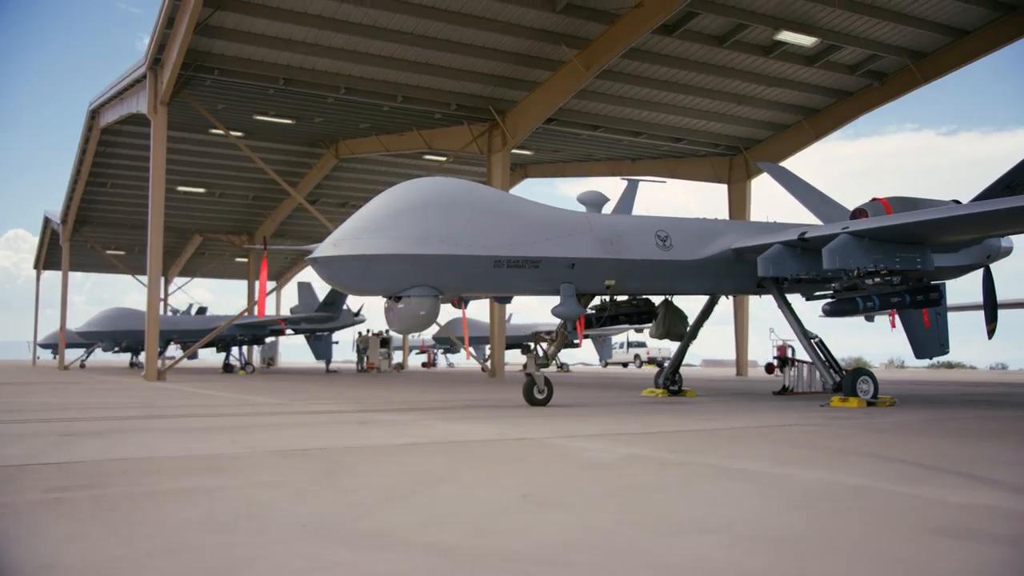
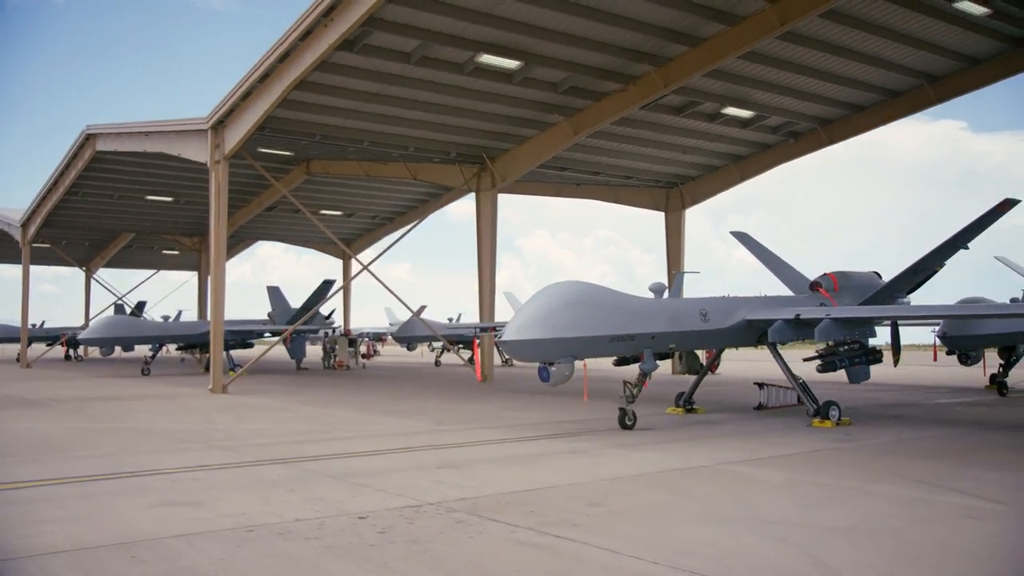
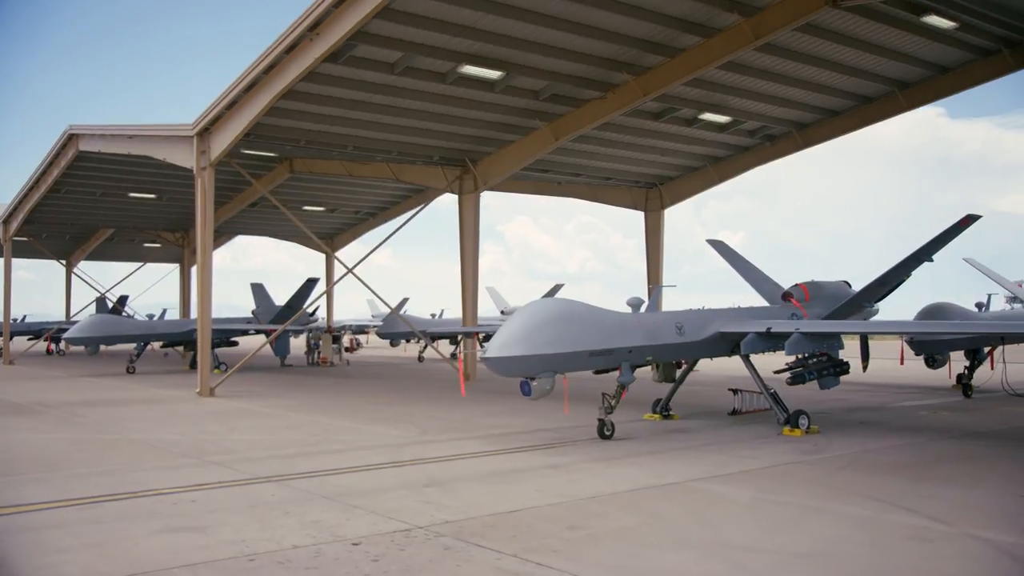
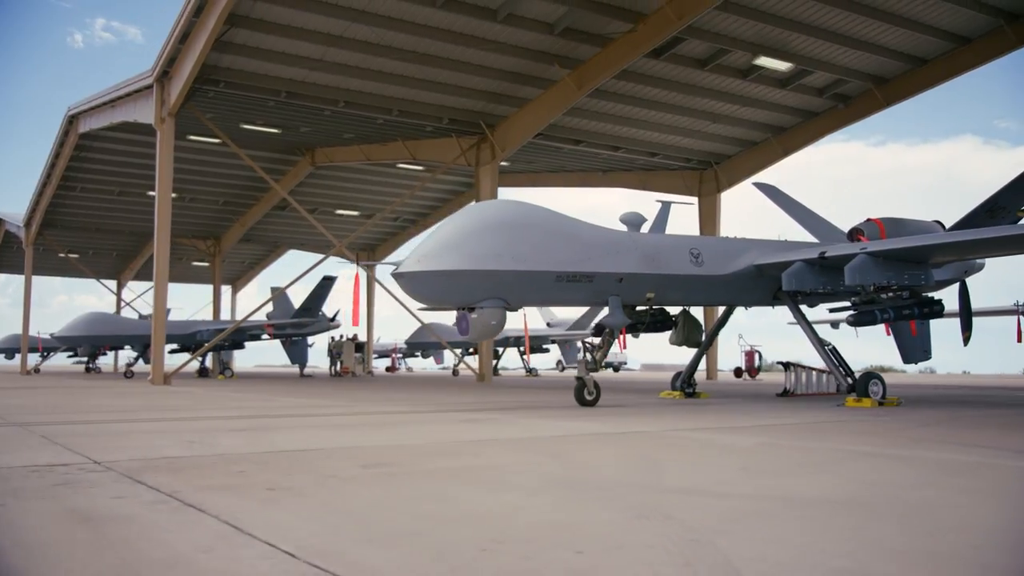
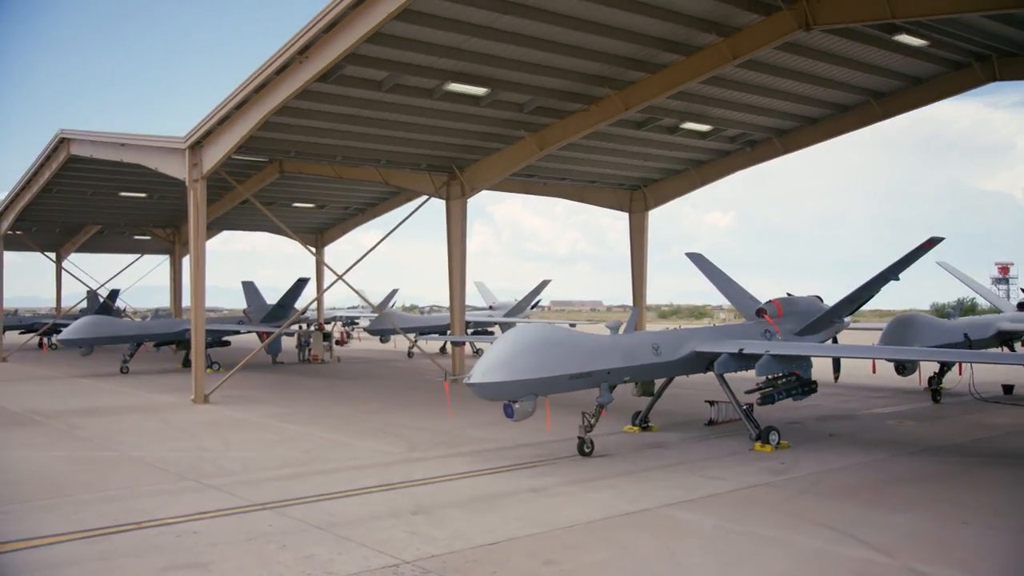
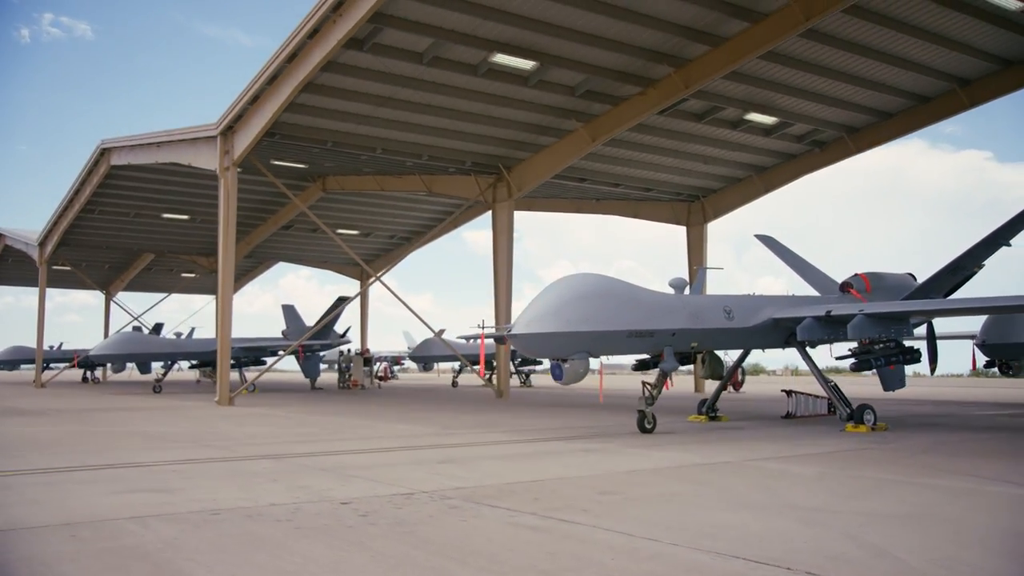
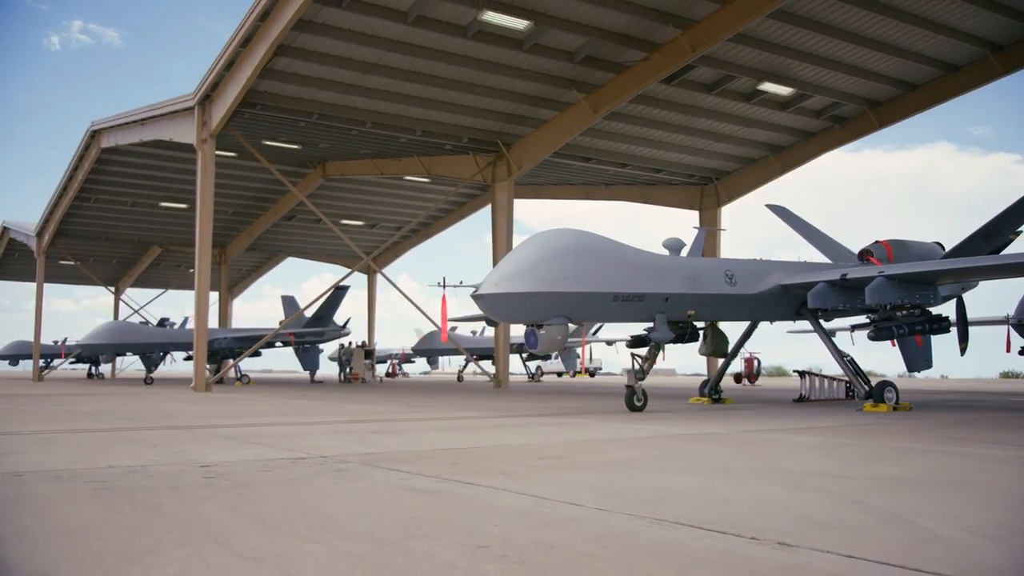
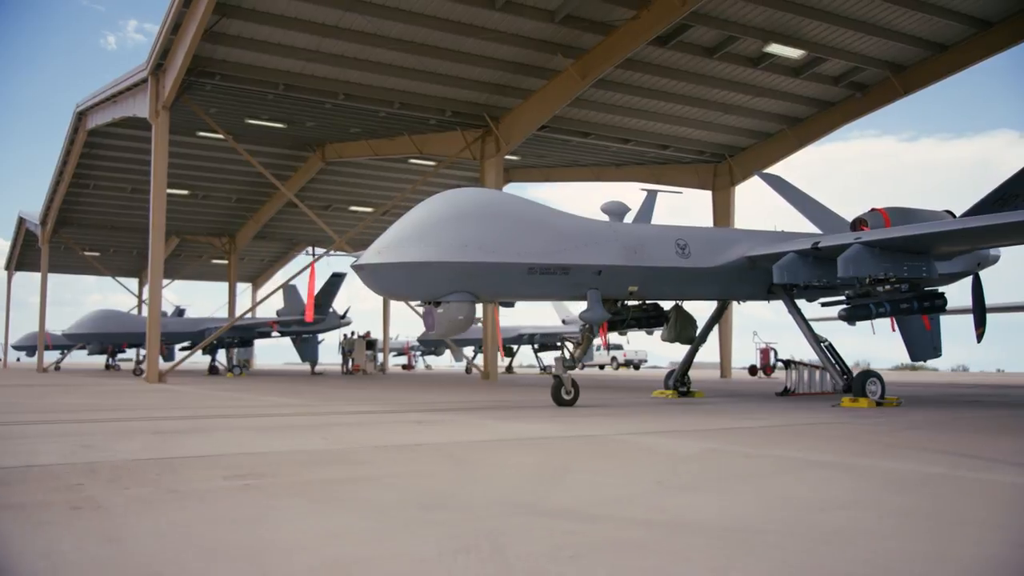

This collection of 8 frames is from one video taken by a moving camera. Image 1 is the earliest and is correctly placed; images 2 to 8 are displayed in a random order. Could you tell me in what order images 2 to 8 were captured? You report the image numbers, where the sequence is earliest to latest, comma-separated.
8, 4, 7, 6, 2, 3, 5
